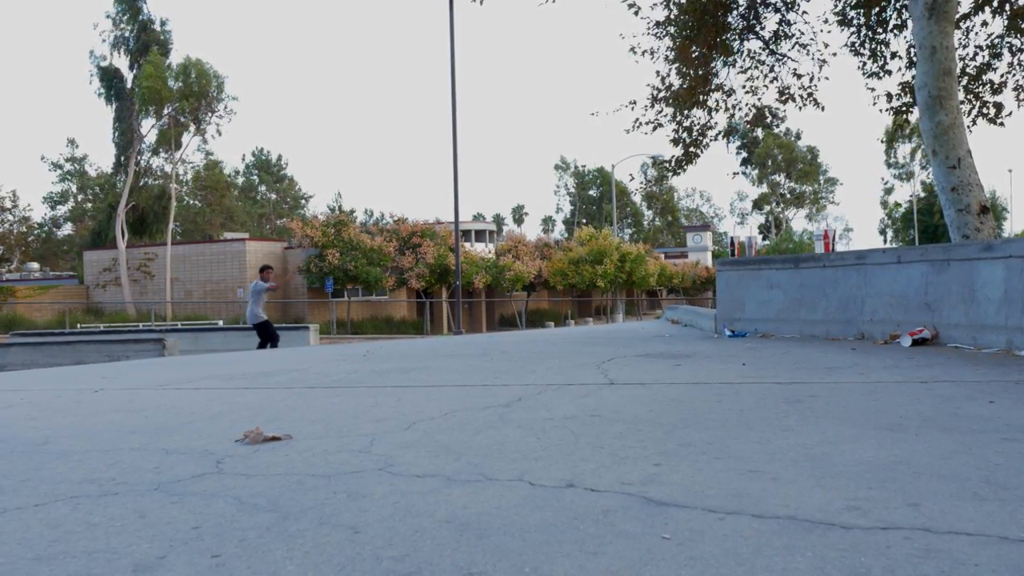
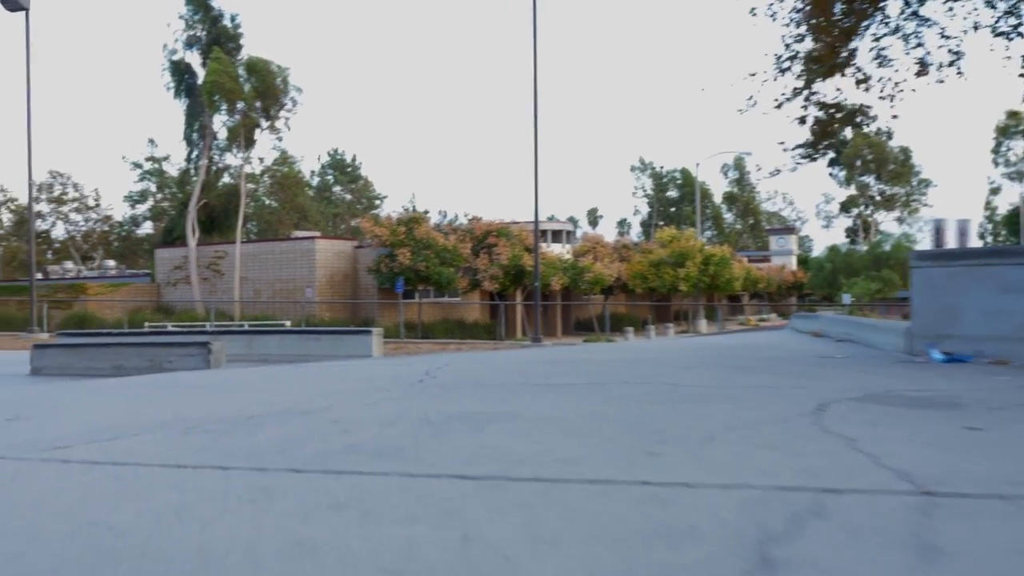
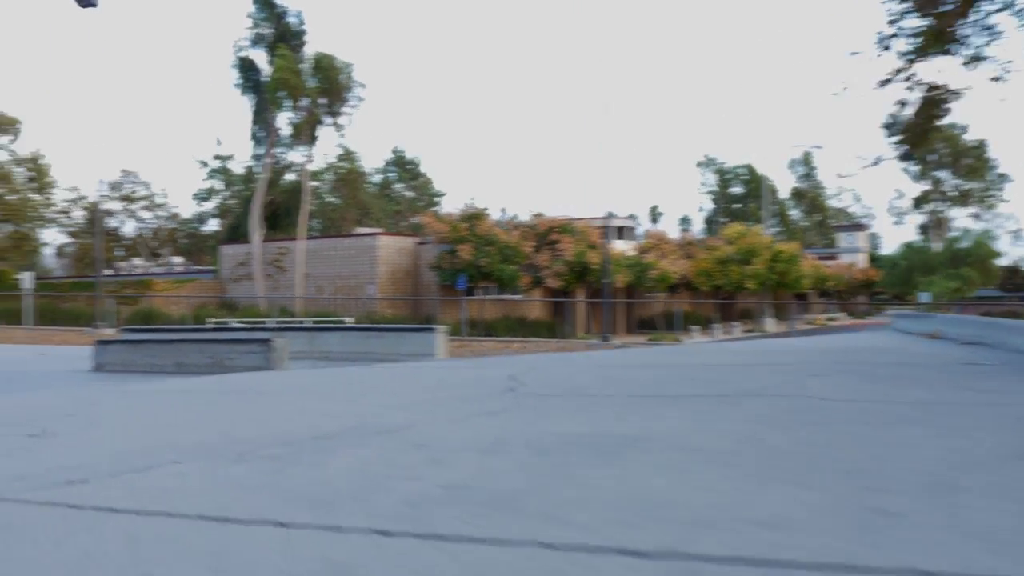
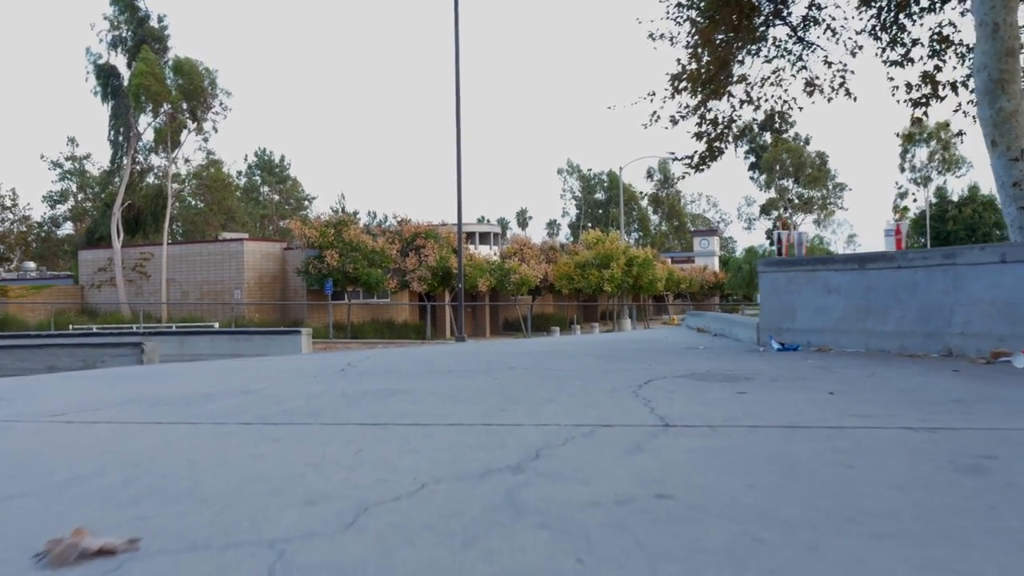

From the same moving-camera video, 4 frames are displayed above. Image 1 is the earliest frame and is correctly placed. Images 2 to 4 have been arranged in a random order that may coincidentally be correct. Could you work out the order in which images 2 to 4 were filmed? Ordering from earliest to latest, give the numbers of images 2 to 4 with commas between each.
4, 2, 3
